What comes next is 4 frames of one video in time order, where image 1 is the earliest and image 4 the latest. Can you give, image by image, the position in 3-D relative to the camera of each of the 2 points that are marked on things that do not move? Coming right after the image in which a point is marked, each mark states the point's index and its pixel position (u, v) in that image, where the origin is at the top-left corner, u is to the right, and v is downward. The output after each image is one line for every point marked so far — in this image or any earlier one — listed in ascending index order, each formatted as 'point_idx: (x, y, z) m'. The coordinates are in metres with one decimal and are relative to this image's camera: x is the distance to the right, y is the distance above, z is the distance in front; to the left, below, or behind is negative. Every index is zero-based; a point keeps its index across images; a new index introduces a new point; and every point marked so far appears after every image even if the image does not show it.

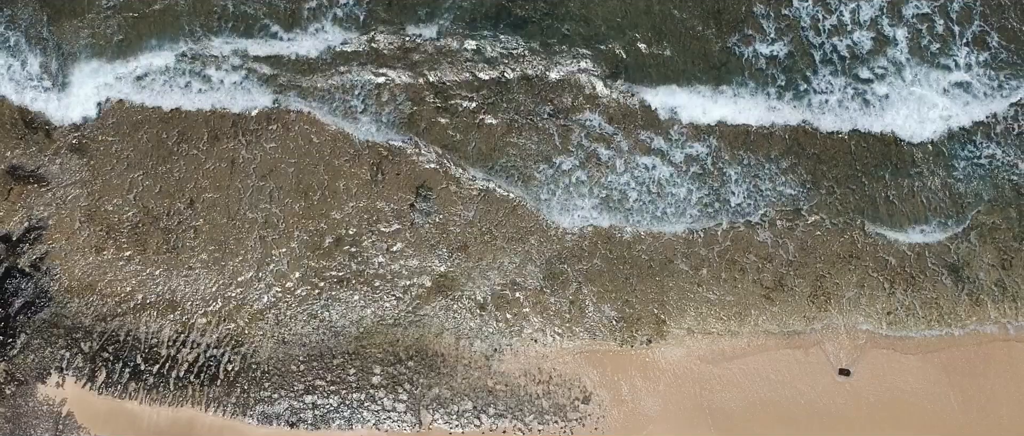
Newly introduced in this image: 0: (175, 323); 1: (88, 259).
0: (-5.6, -1.7, +9.4) m
1: (-7.1, -0.6, +9.5) m
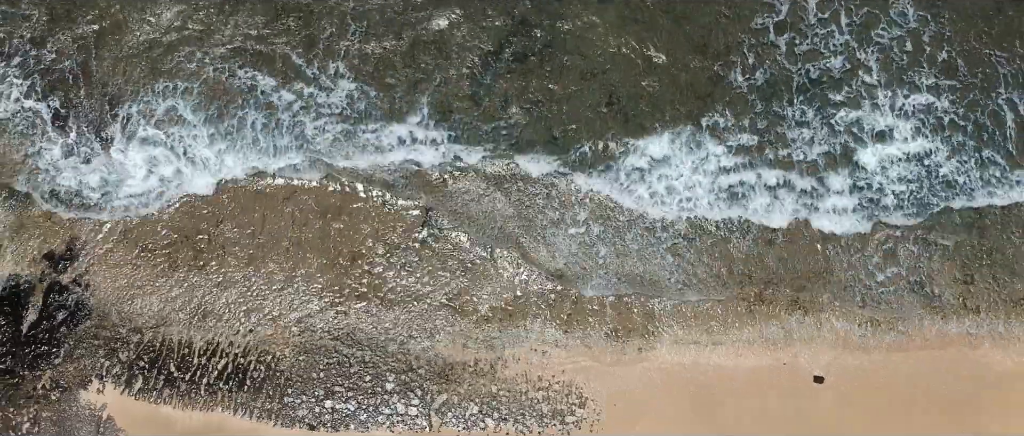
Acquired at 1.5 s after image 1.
0: (-5.5, -2.1, +10.3) m
1: (-7.1, -1.0, +10.4) m
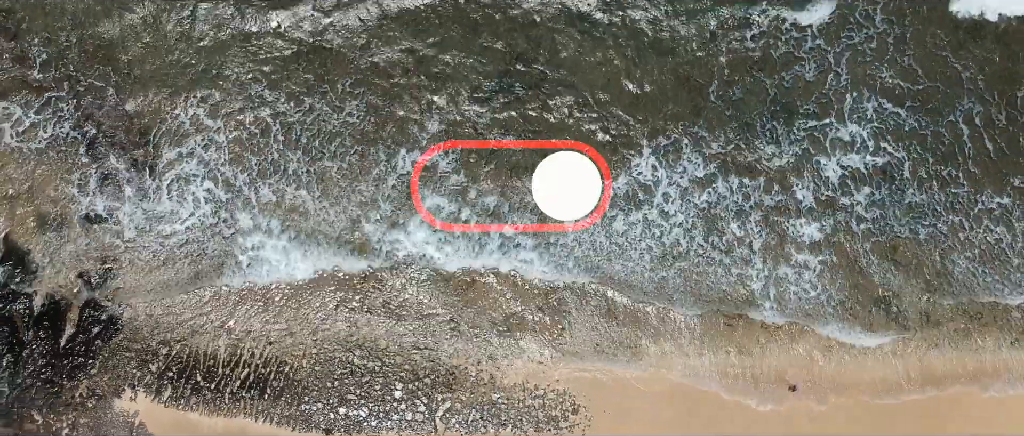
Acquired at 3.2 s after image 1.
0: (-5.6, -2.5, +11.2) m
1: (-7.1, -1.5, +11.3) m
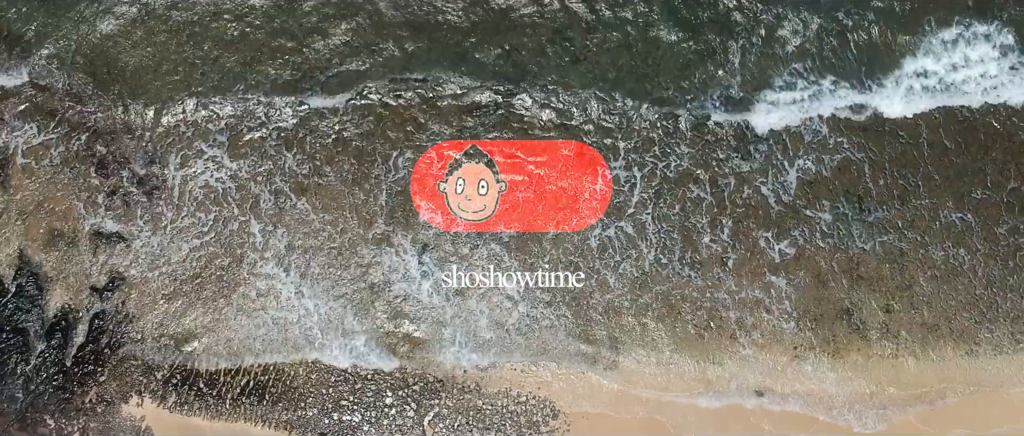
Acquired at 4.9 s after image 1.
0: (-5.9, -2.9, +11.8) m
1: (-7.4, -1.8, +12.0) m
